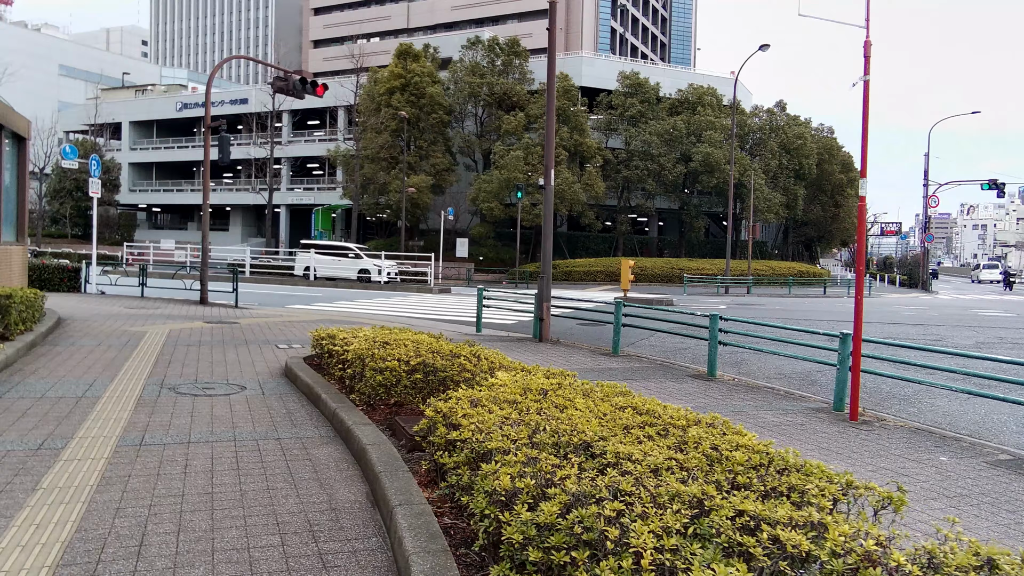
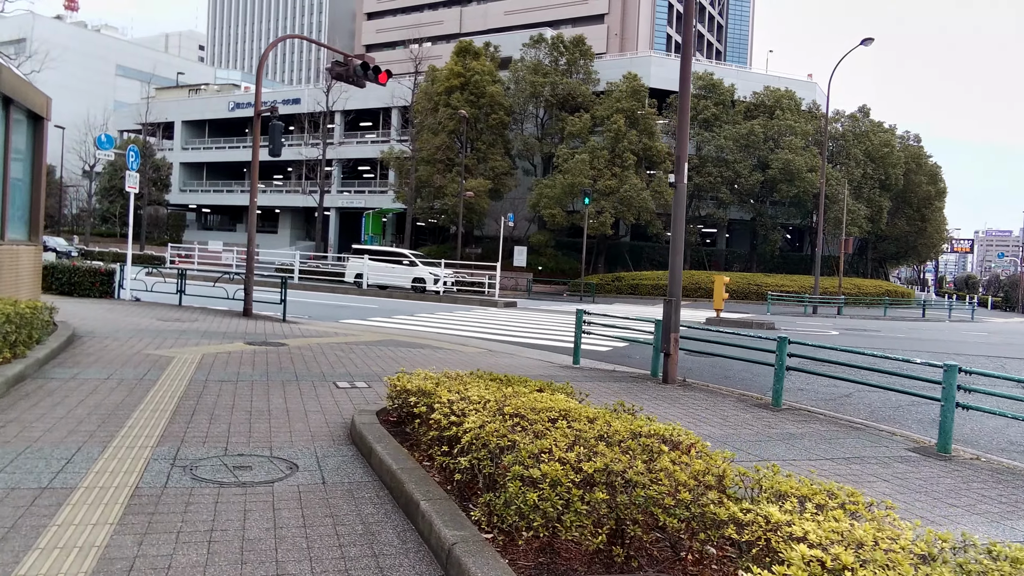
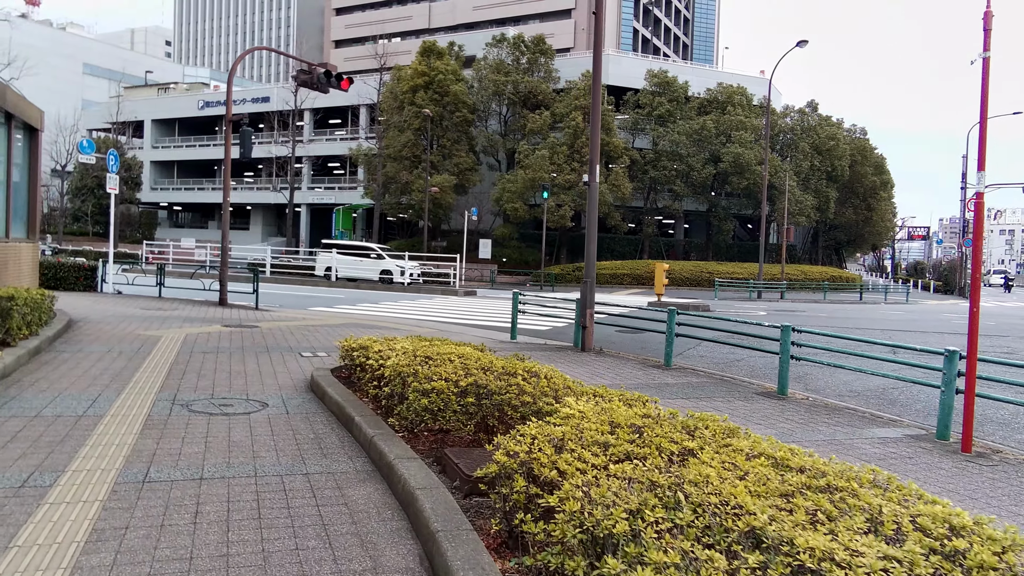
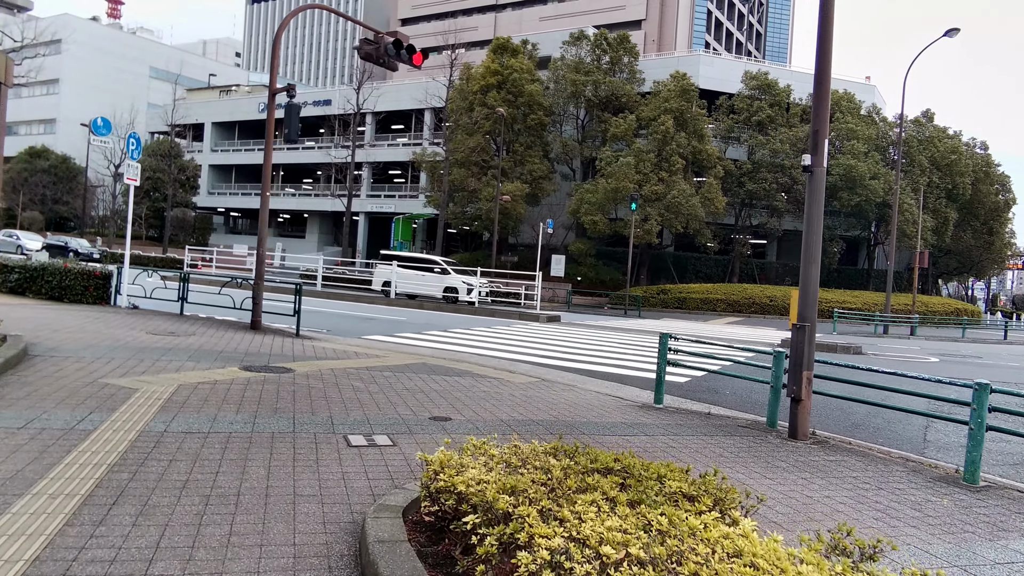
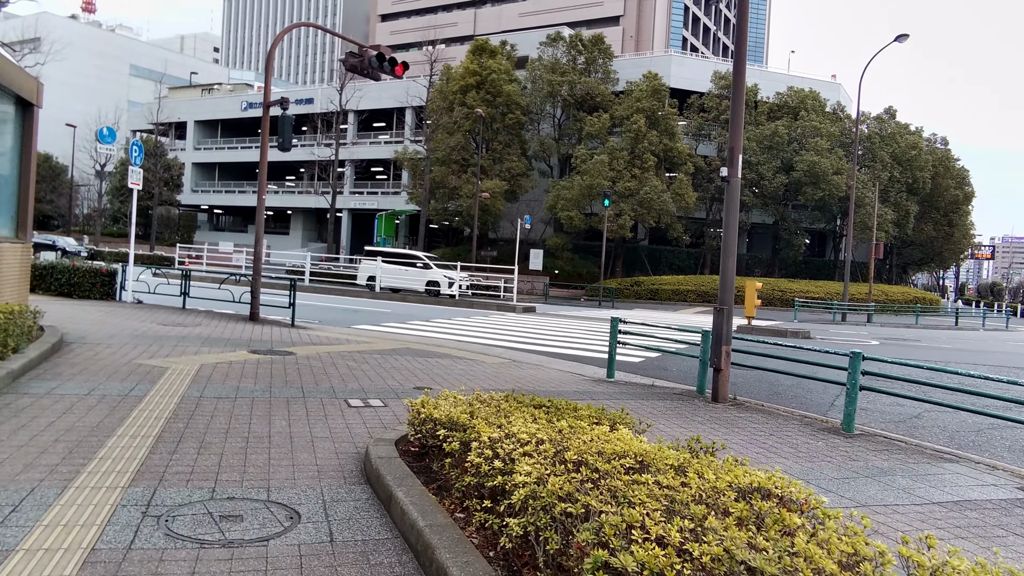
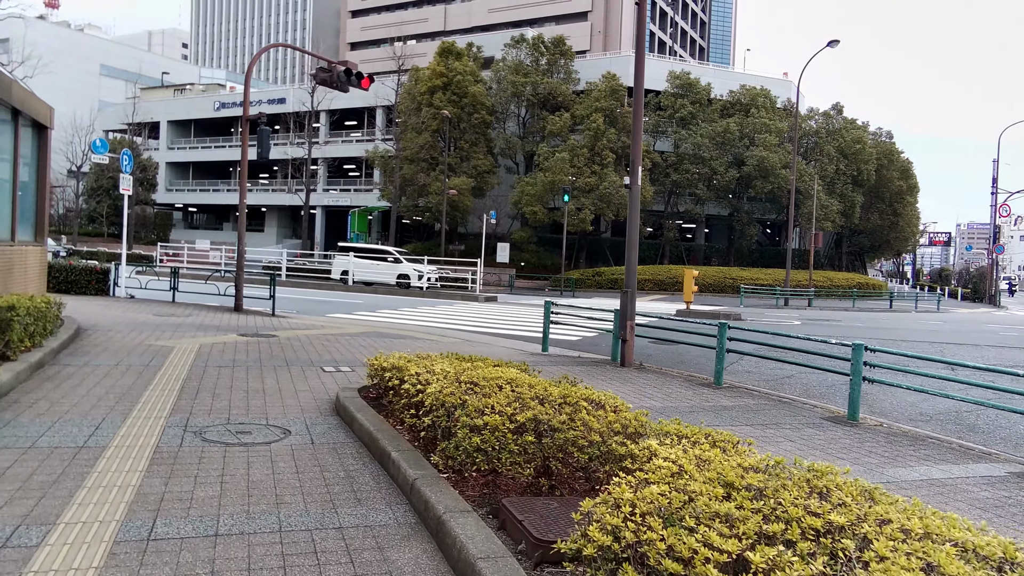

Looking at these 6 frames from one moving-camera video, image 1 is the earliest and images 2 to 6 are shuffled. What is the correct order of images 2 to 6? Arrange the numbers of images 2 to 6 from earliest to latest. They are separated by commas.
3, 6, 2, 5, 4
